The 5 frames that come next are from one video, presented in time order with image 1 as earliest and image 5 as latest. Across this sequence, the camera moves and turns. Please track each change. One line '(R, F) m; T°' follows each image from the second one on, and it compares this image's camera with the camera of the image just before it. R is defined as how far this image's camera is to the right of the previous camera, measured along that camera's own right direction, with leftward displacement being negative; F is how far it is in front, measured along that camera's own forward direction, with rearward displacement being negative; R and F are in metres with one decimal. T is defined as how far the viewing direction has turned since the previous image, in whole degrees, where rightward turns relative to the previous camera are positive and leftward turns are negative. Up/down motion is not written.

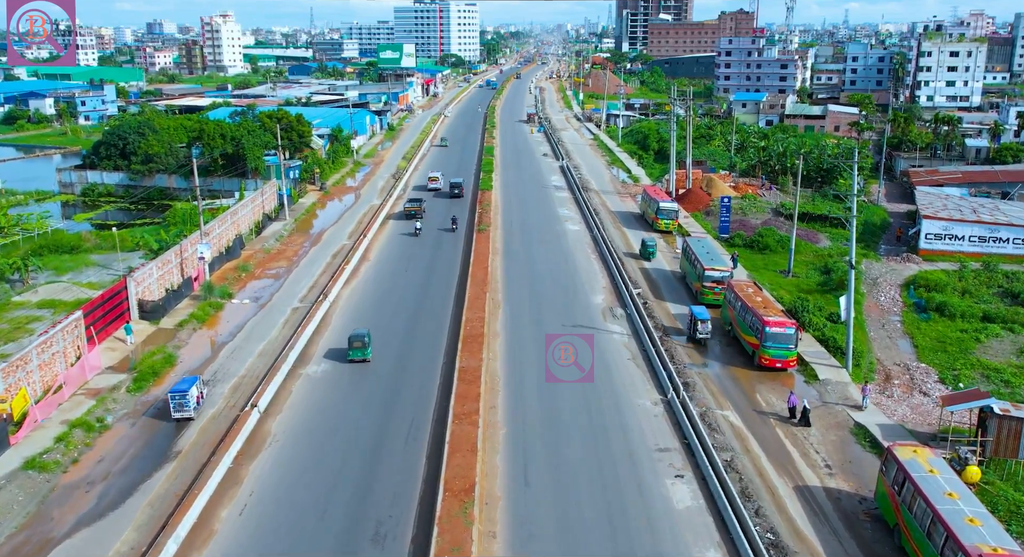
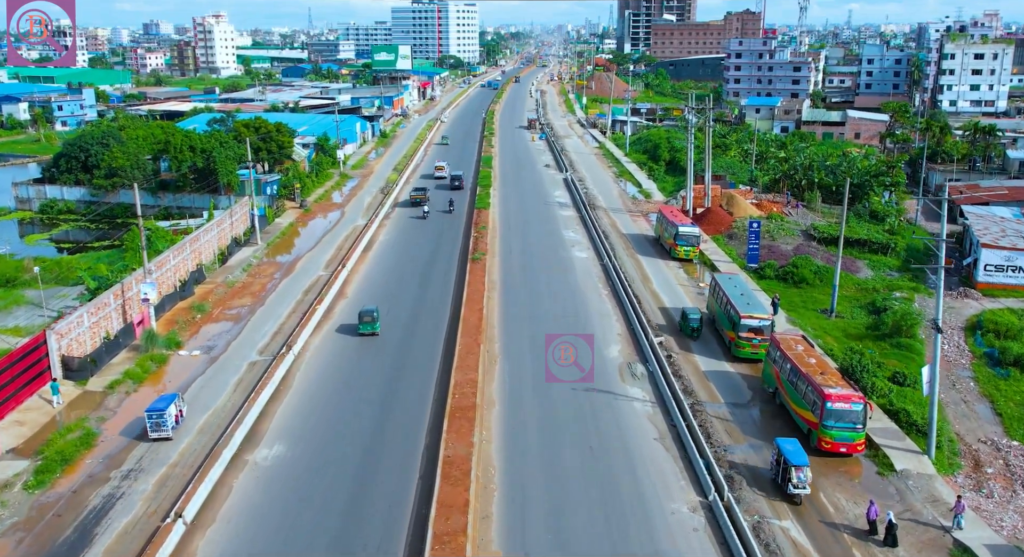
(0.0, +5.0) m; 0°
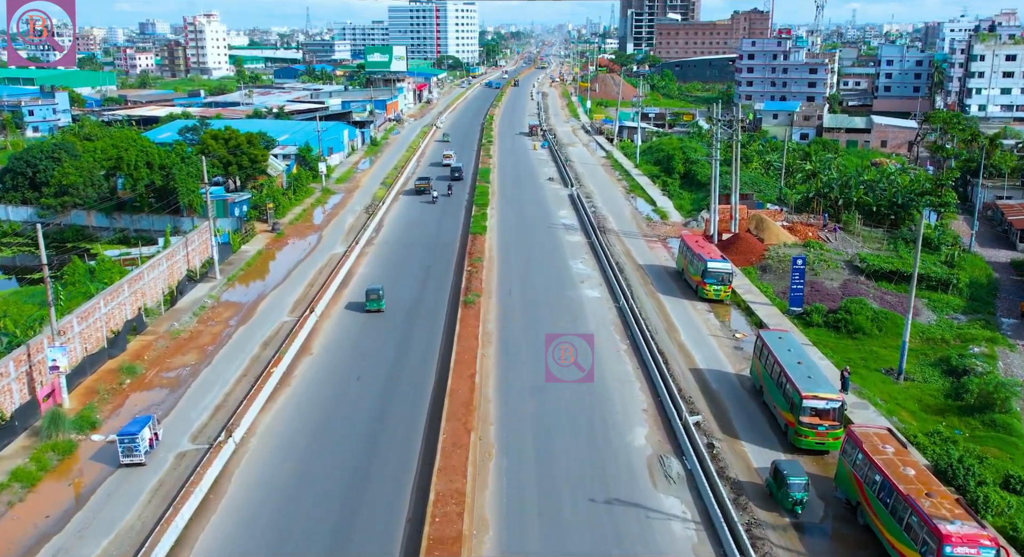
(0.0, +5.6) m; 0°
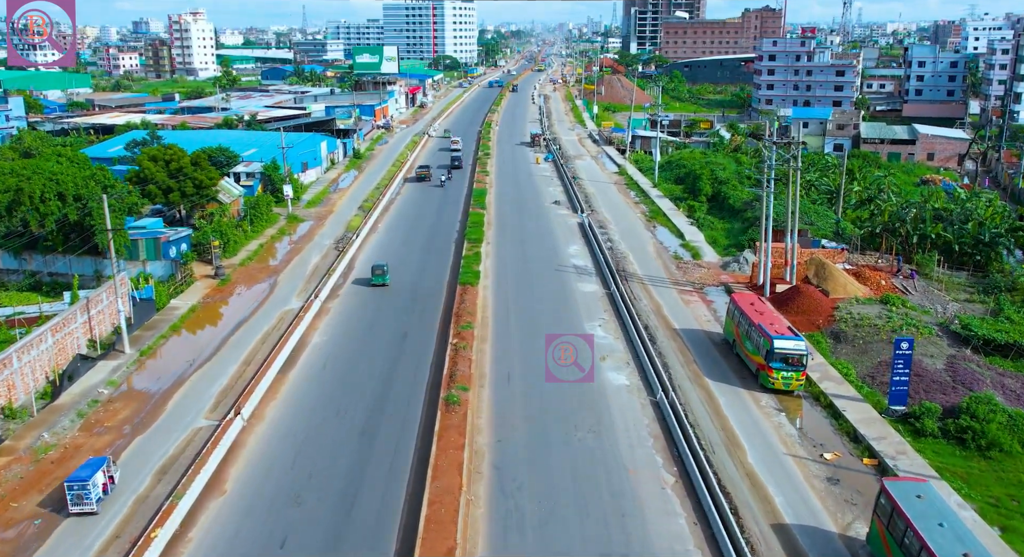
(0.0, +8.2) m; 0°
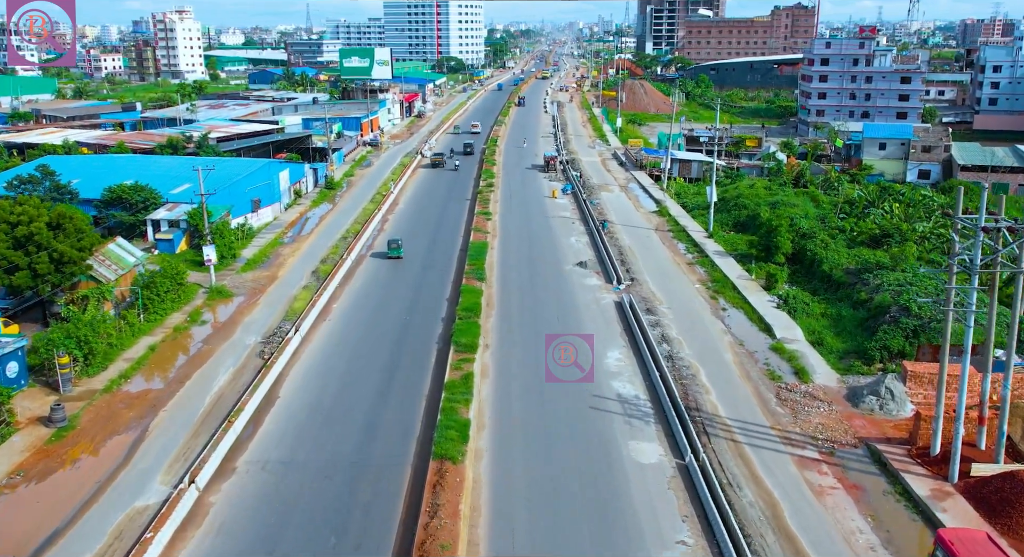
(0.0, +13.0) m; -1°
